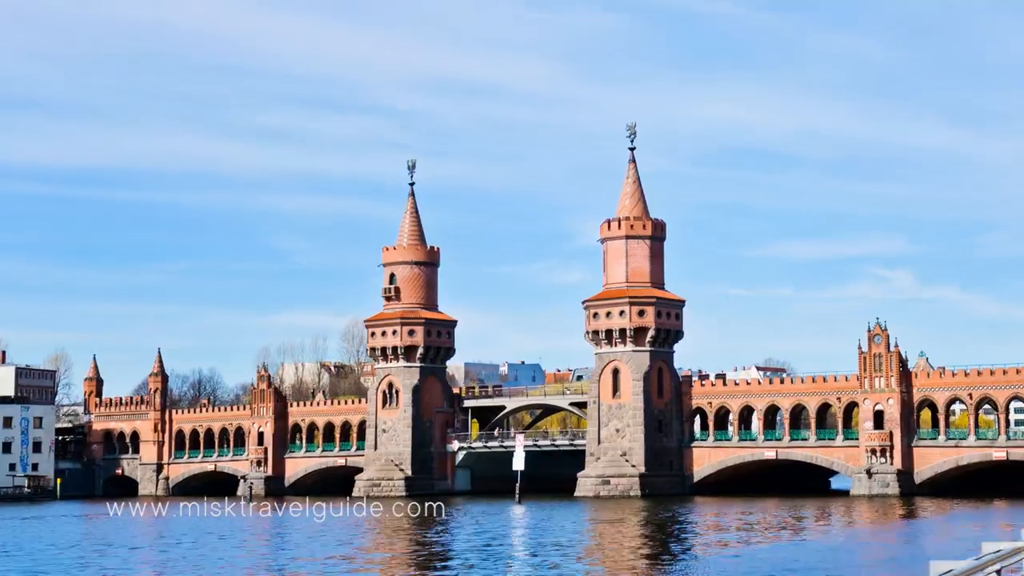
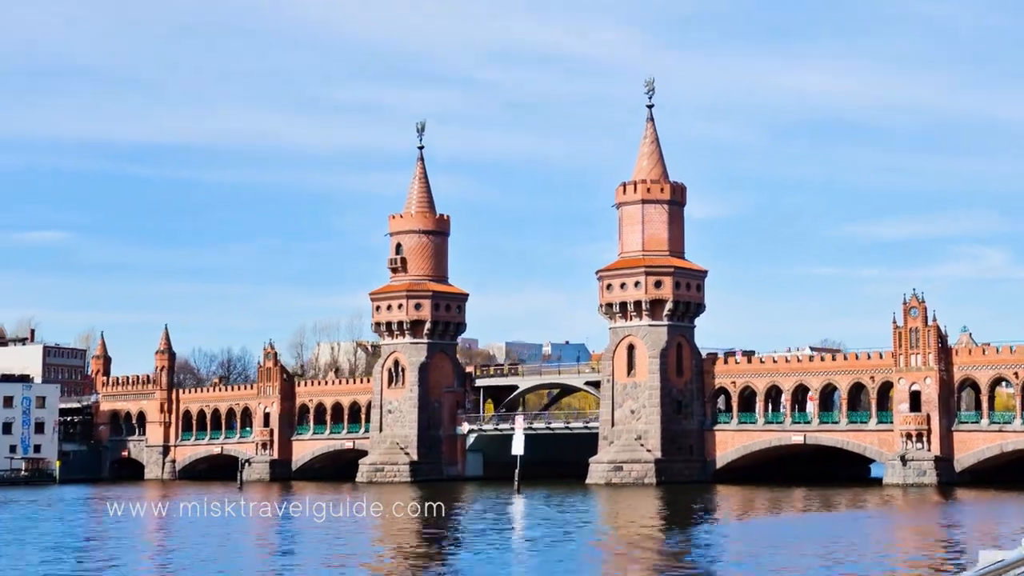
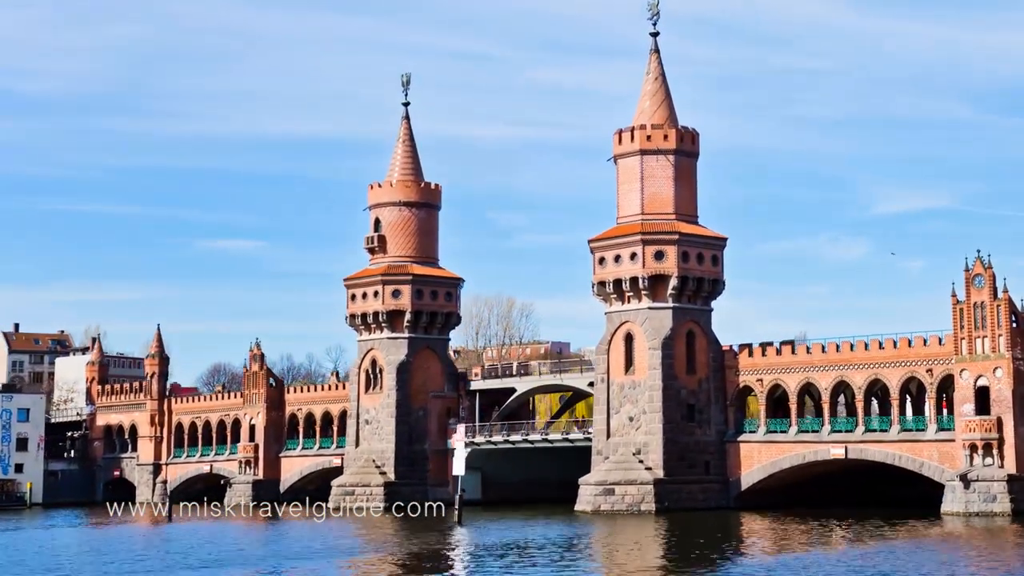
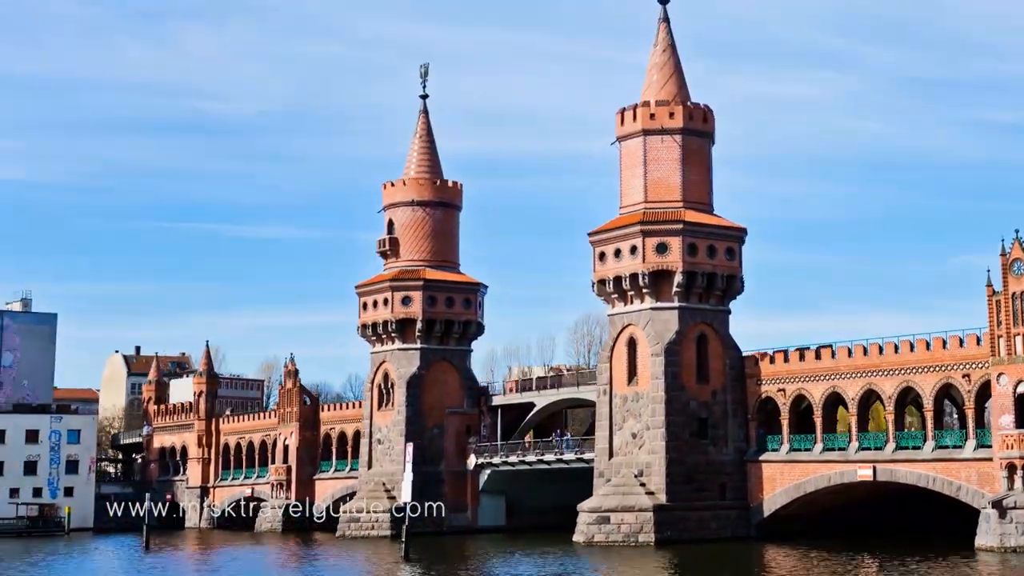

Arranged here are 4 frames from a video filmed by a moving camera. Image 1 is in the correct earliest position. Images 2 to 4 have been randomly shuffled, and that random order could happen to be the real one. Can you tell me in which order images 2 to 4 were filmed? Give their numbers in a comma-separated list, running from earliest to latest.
2, 3, 4
